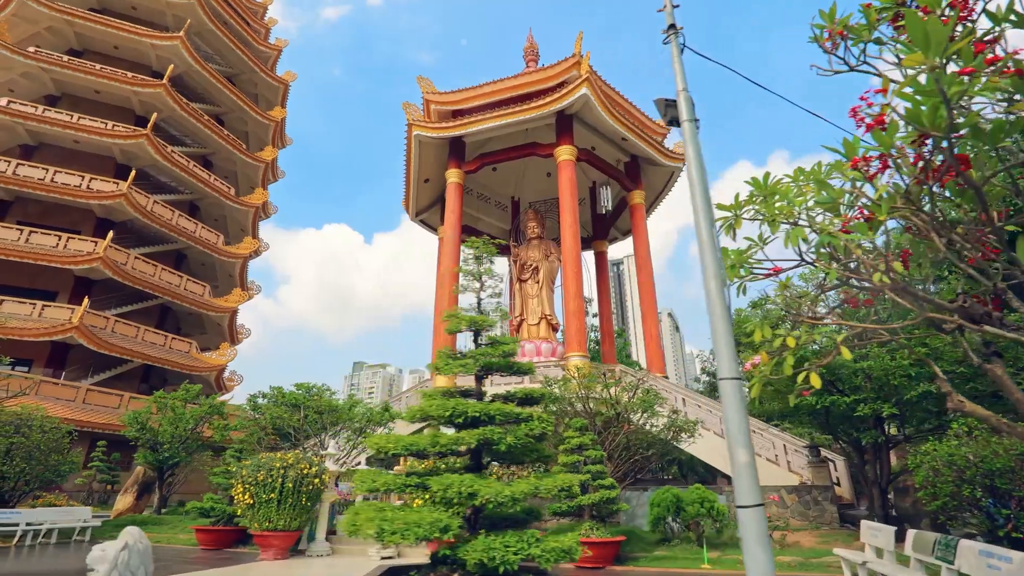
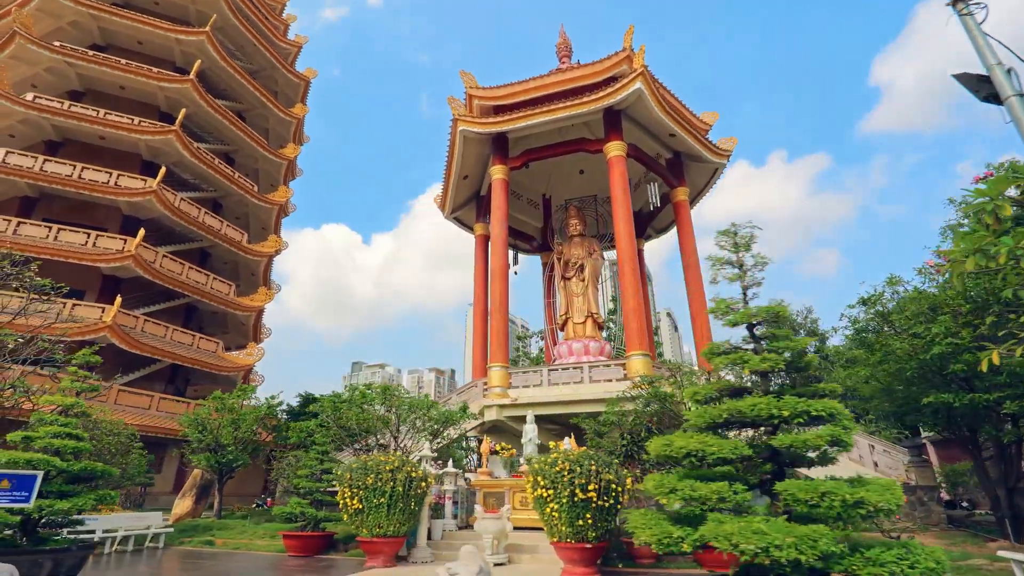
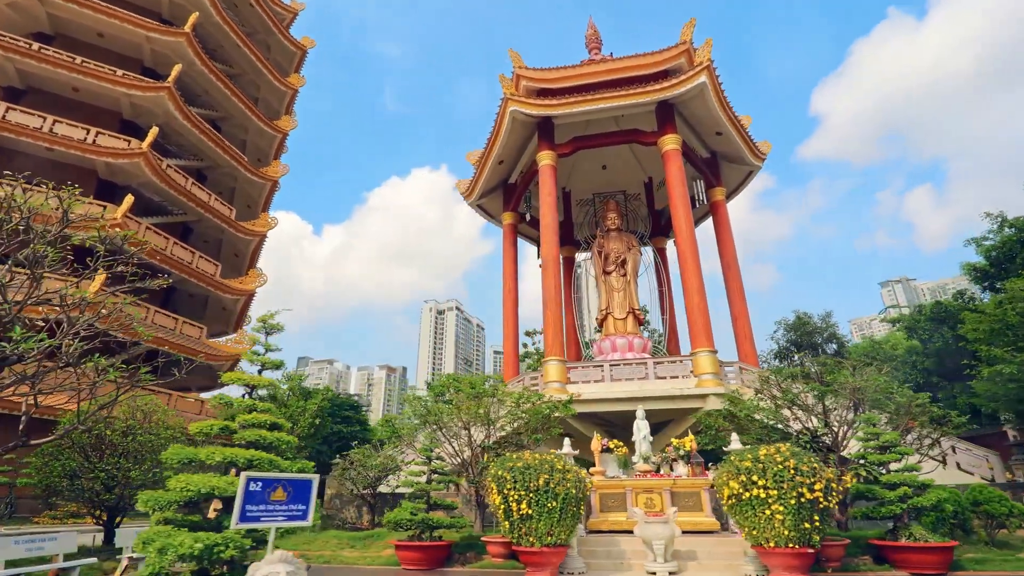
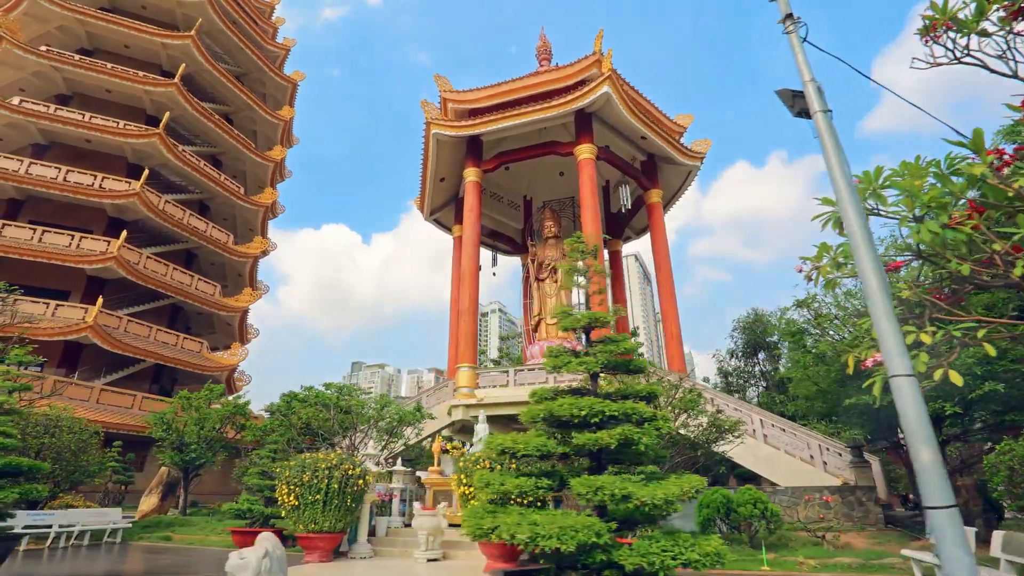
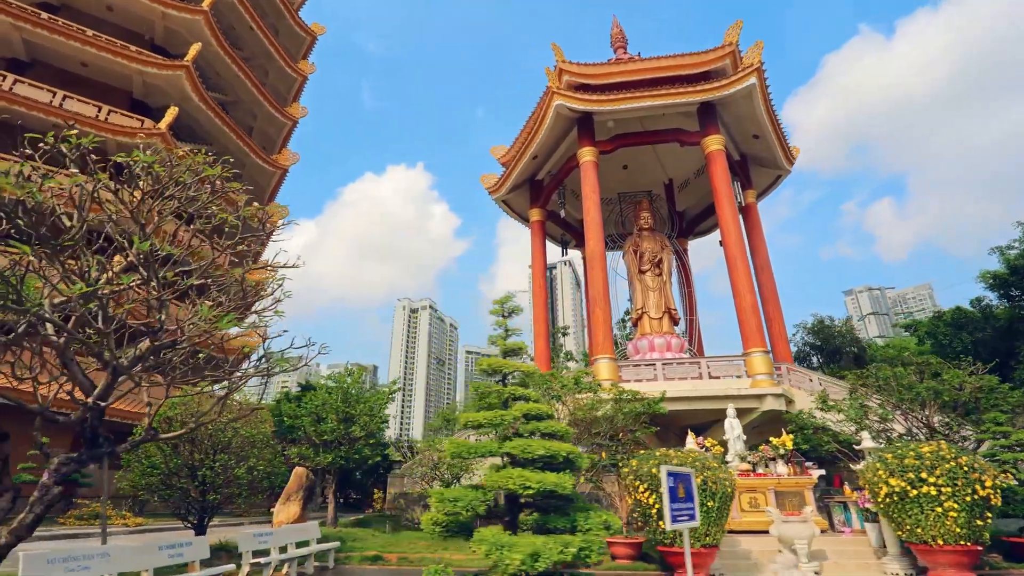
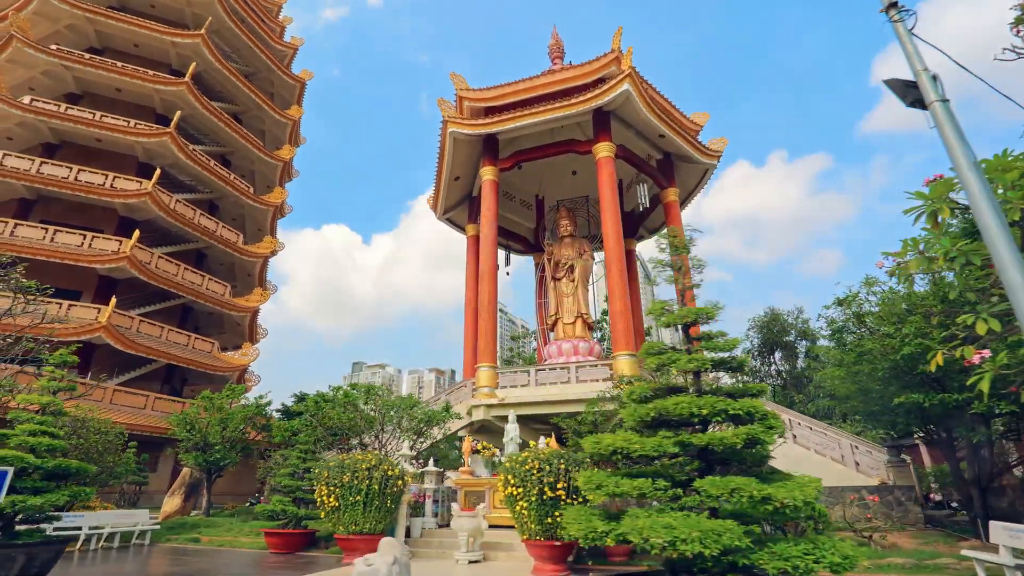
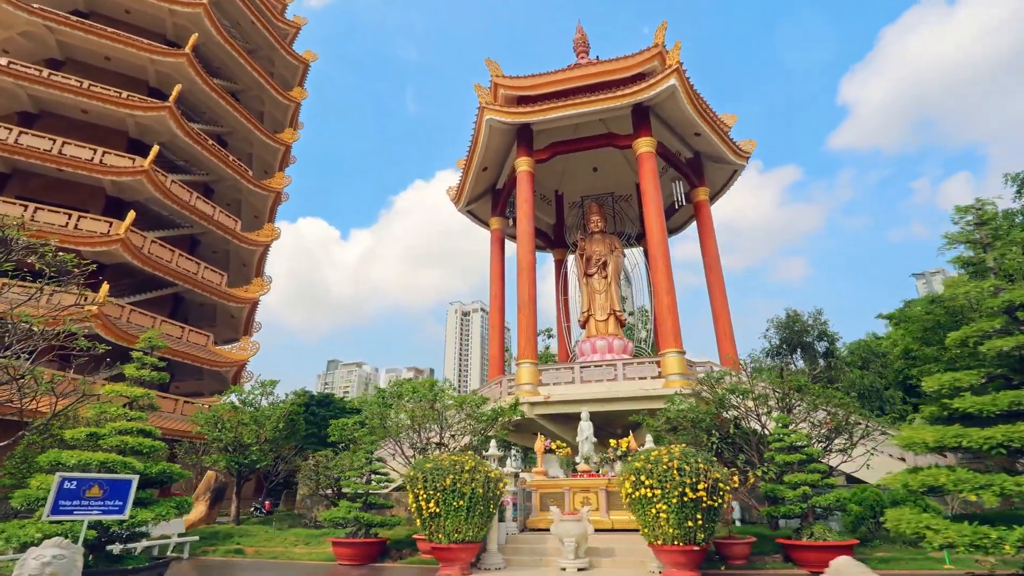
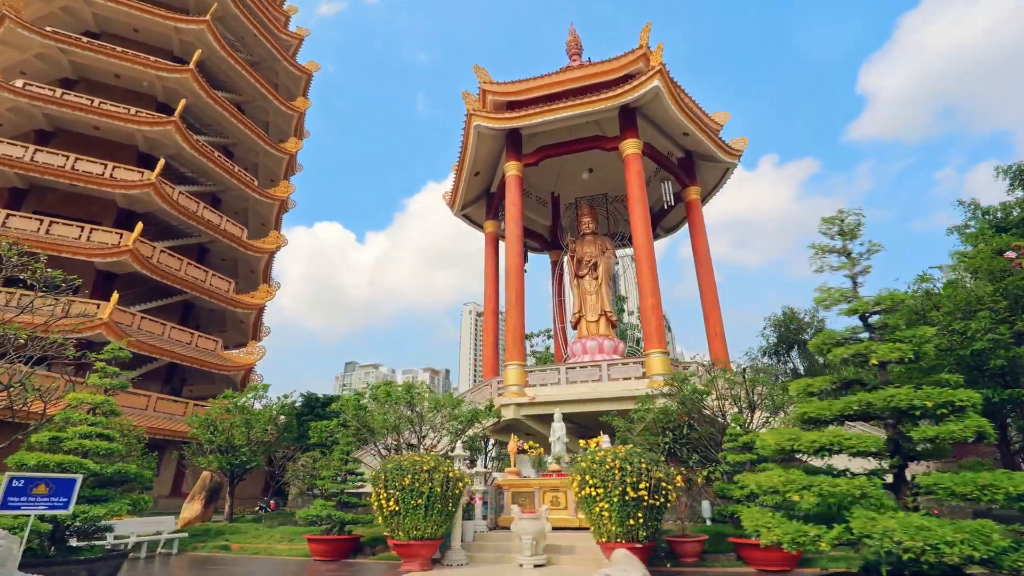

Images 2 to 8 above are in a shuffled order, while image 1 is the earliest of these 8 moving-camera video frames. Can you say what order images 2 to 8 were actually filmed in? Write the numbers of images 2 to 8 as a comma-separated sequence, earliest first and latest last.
4, 6, 2, 8, 7, 3, 5
